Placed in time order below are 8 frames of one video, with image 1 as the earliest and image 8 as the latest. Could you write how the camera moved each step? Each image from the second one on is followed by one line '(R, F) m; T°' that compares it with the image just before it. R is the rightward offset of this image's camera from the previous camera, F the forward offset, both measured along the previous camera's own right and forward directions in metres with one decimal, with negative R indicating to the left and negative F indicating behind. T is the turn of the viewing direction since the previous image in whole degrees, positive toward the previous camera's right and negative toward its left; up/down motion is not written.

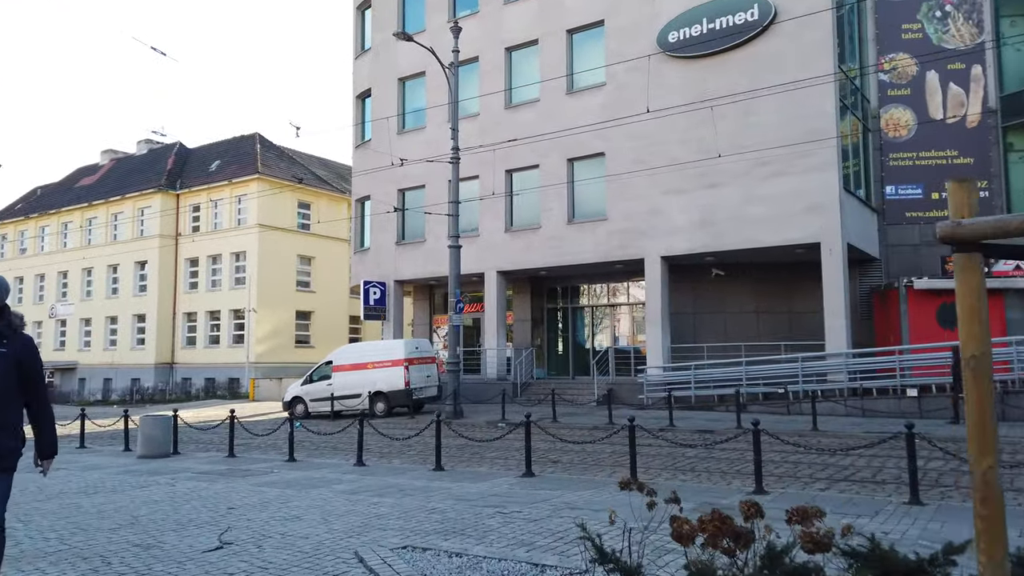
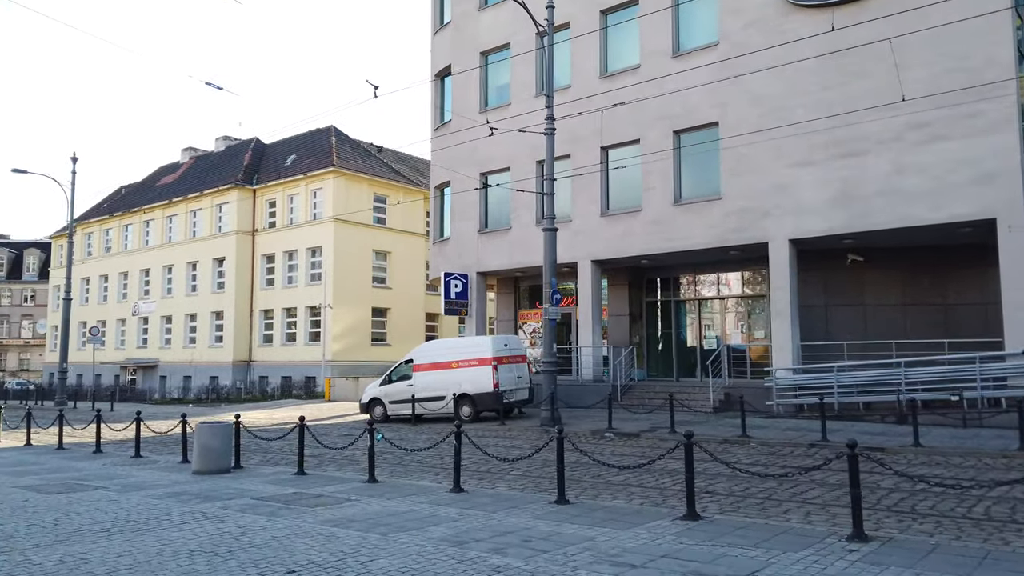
(-0.9, +2.7) m; -5°
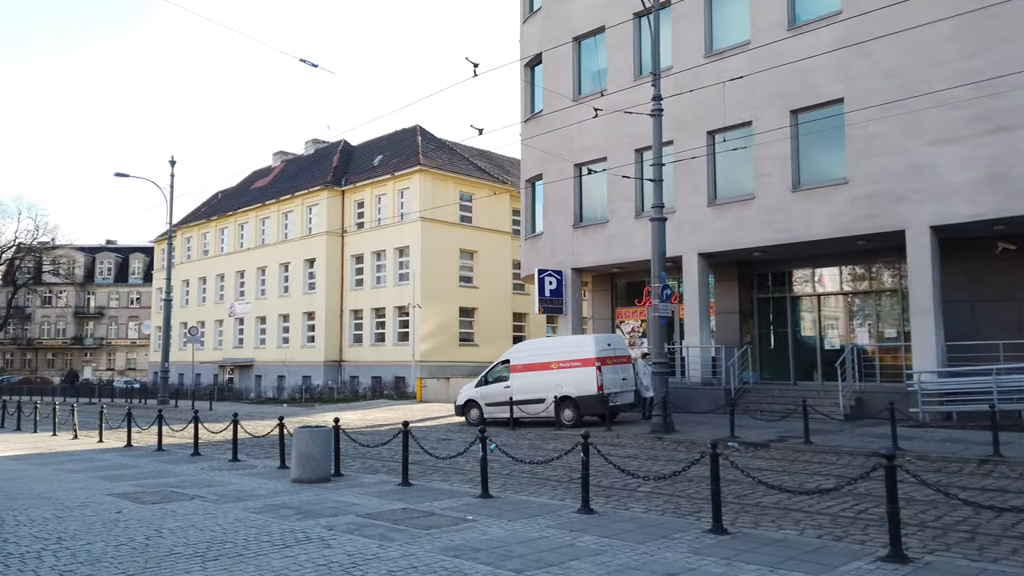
(-0.6, +1.2) m; -6°
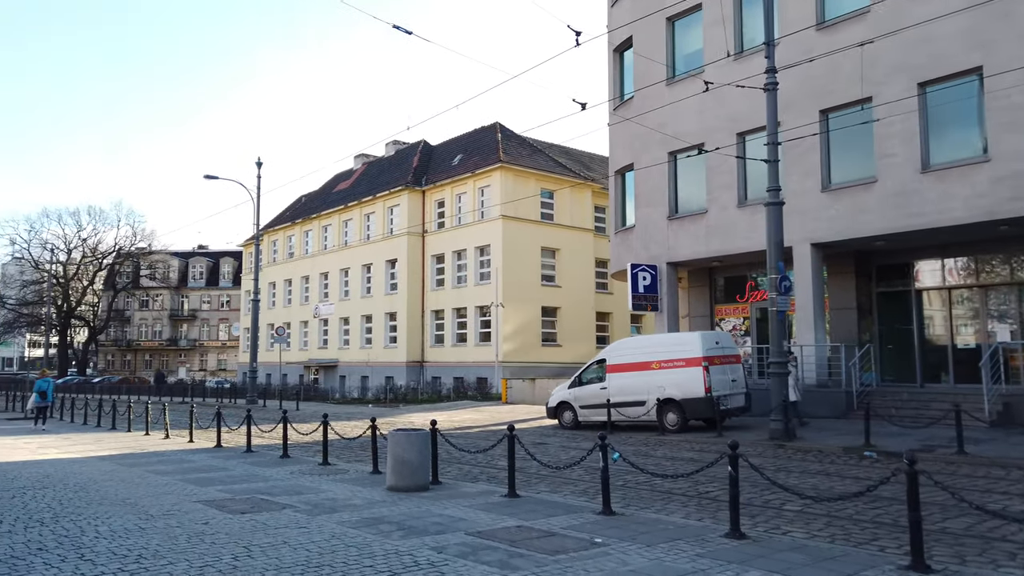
(-0.5, +1.1) m; -6°
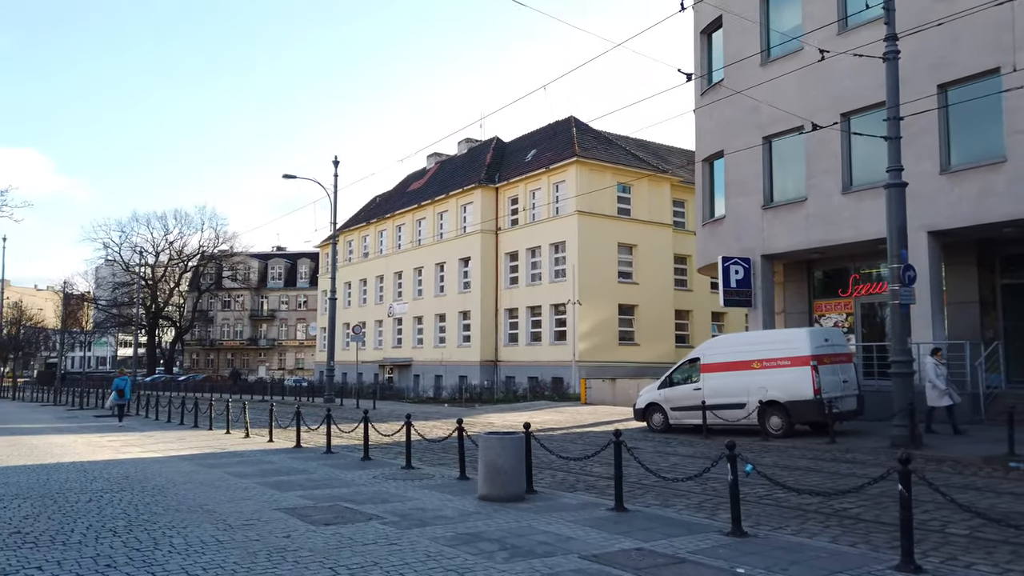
(-0.4, +1.0) m; -5°
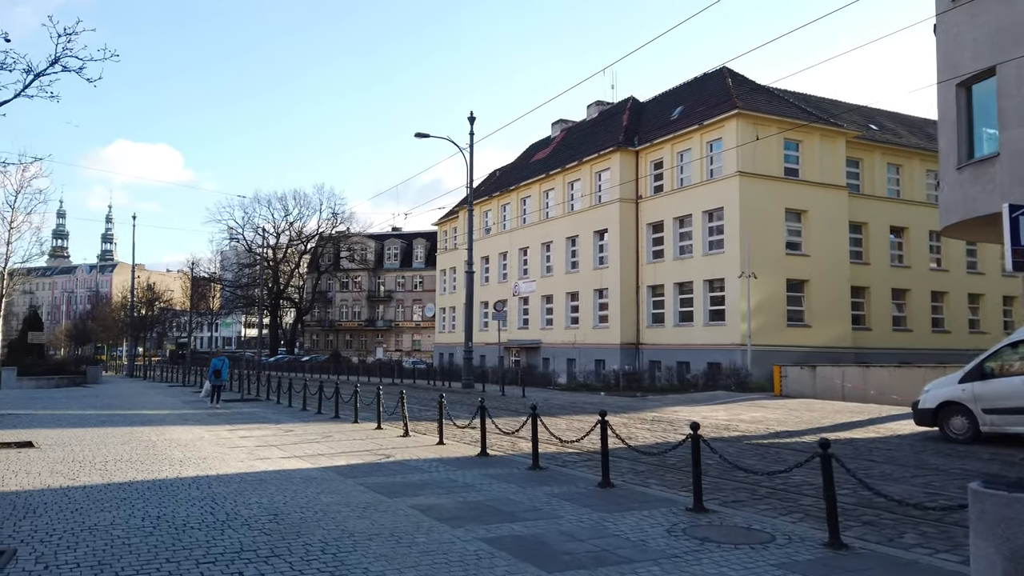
(-2.5, +4.4) m; -8°
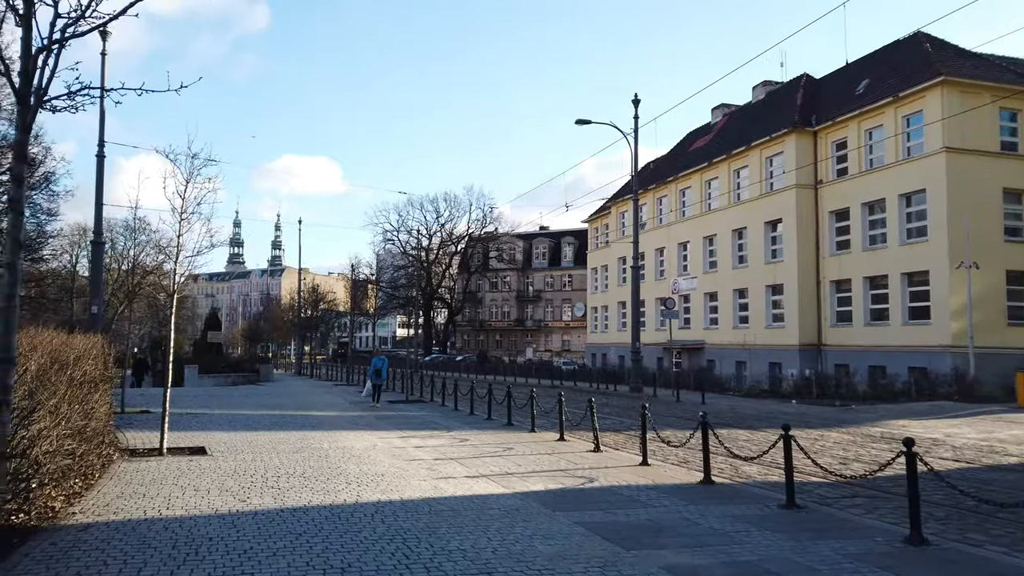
(-1.1, +1.9) m; -11°
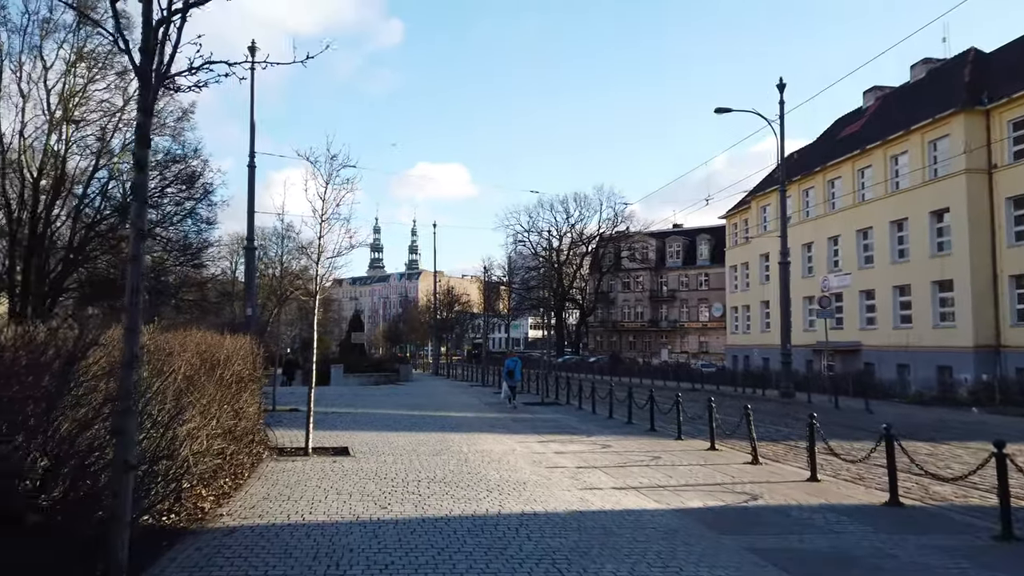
(-0.2, +0.6) m; -10°
